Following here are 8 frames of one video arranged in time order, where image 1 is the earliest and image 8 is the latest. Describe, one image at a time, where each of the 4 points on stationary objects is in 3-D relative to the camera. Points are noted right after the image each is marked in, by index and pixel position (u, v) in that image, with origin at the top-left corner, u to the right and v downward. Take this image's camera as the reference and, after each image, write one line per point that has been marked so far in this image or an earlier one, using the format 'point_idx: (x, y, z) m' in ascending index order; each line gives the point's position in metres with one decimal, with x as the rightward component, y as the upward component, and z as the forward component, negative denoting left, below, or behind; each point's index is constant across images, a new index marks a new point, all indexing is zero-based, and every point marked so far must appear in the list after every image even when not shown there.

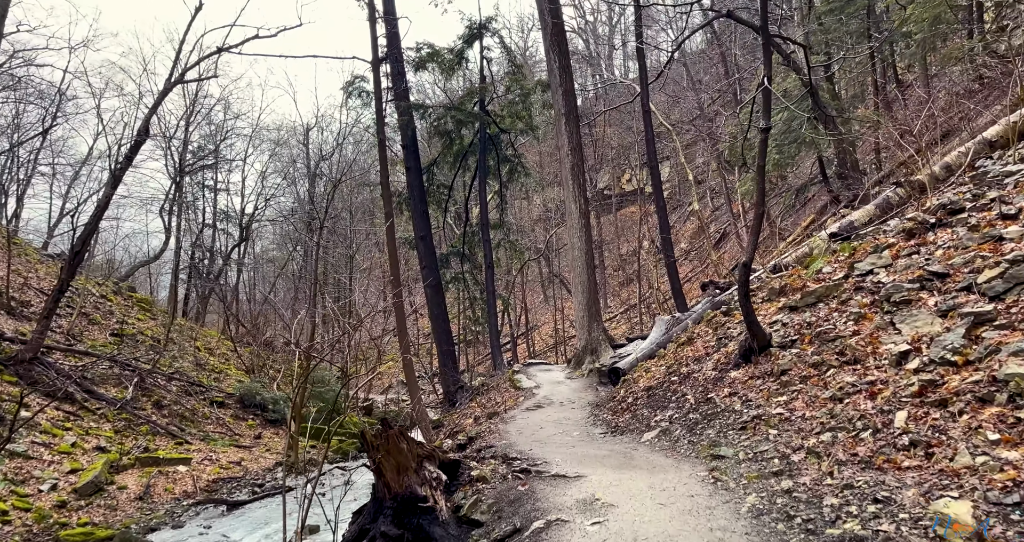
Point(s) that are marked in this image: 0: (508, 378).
0: (-0.1, -2.0, +11.4) m
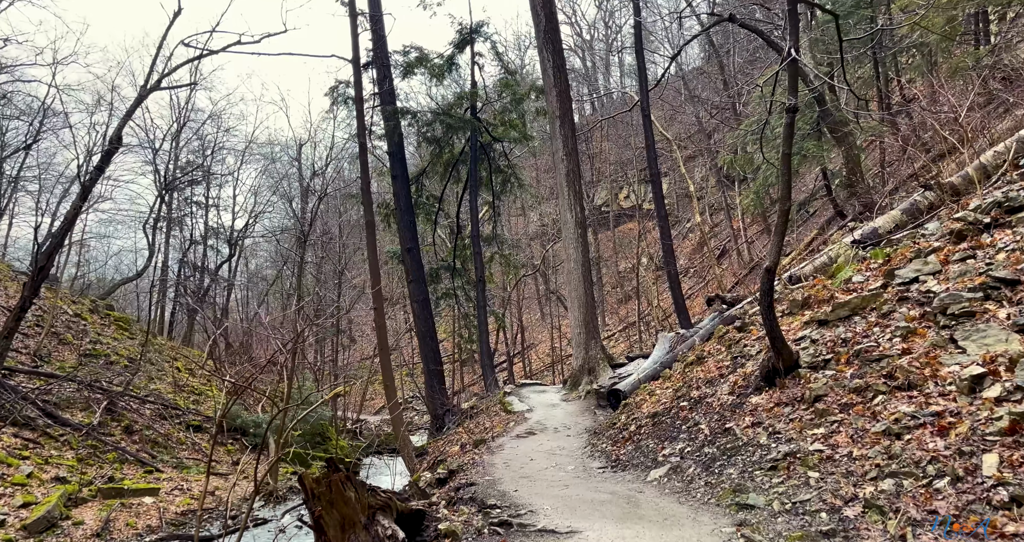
0: (-0.2, -2.2, +10.7) m
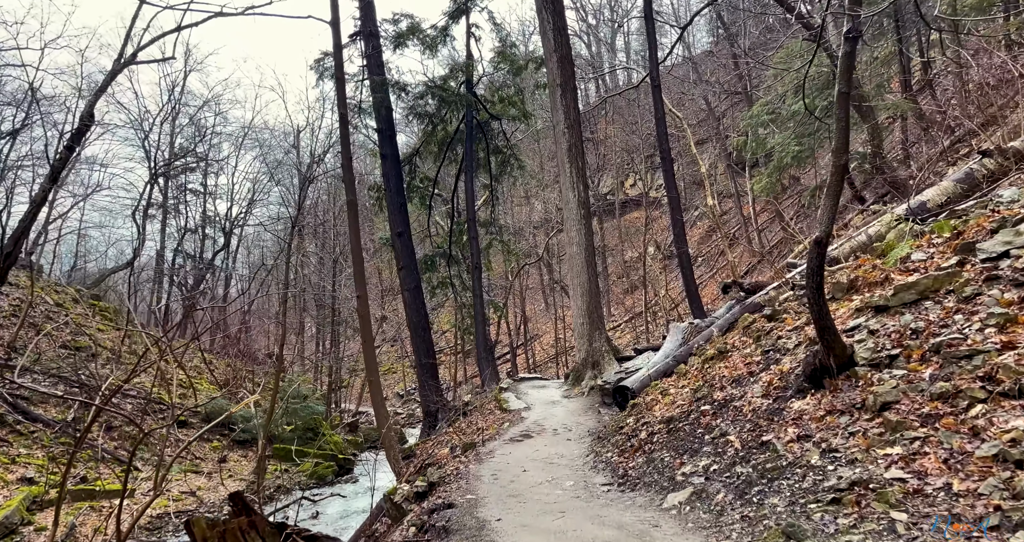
0: (-0.3, -2.0, +10.0) m
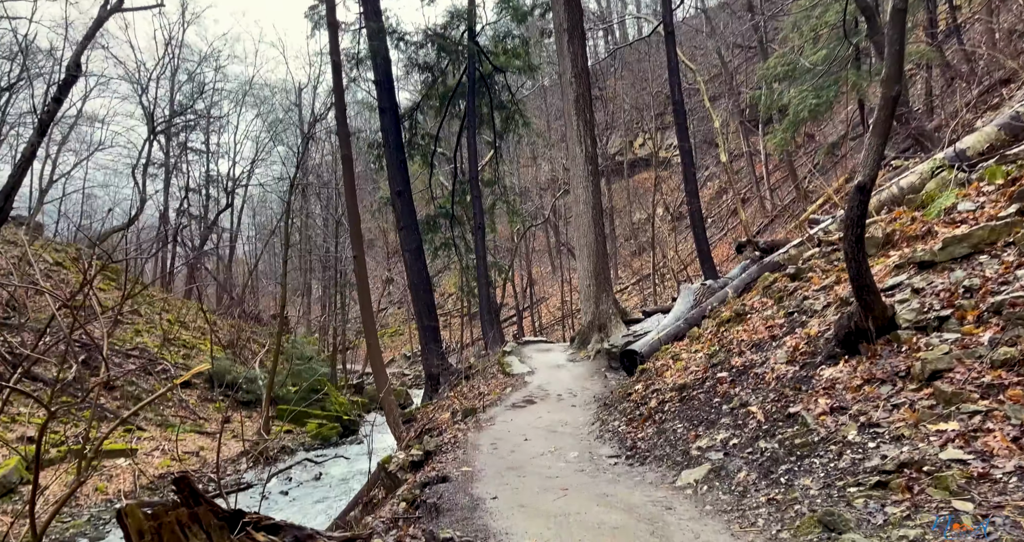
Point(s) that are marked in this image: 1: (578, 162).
0: (-0.2, -1.4, +9.8) m
1: (+1.1, +1.8, +10.4) m
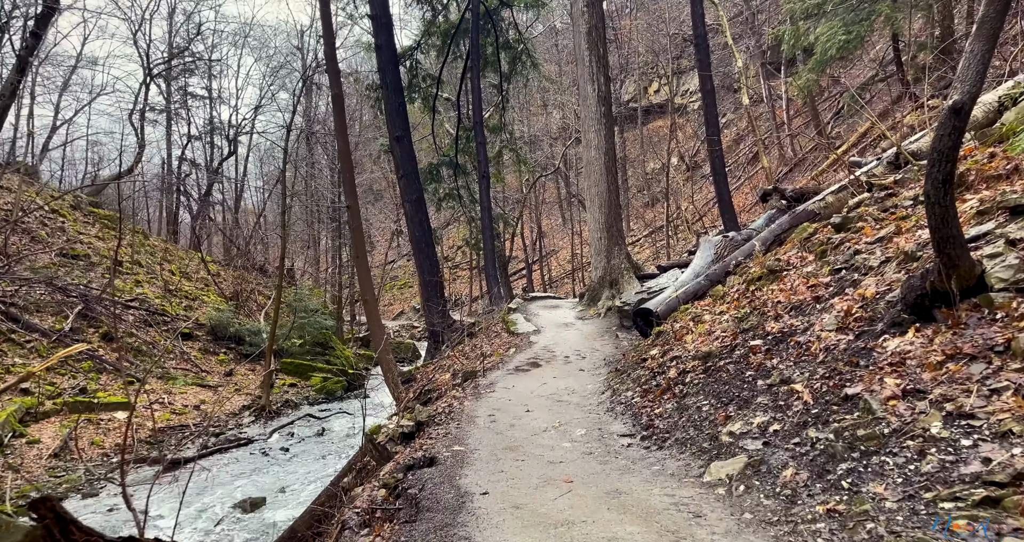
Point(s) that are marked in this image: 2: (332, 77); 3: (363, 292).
0: (-0.1, -0.7, +9.3) m
1: (+1.2, +2.5, +9.7) m
2: (-2.0, +2.1, +7.1) m
3: (-1.7, -0.2, +7.2) m
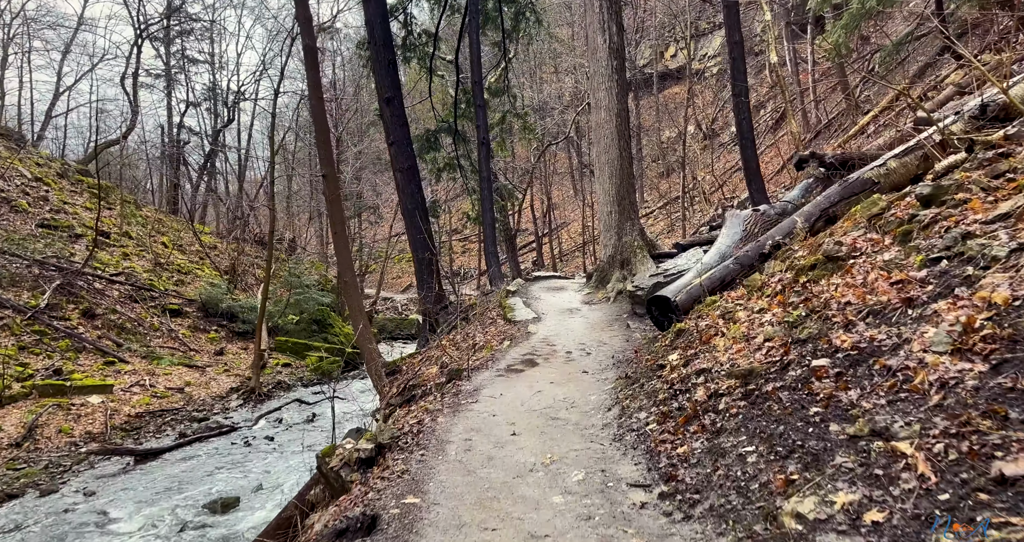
0: (-0.1, -0.4, +8.5) m
1: (+1.2, +2.8, +8.7) m
2: (-2.0, +2.3, +6.3) m
3: (-1.7, 0.0, +6.5) m
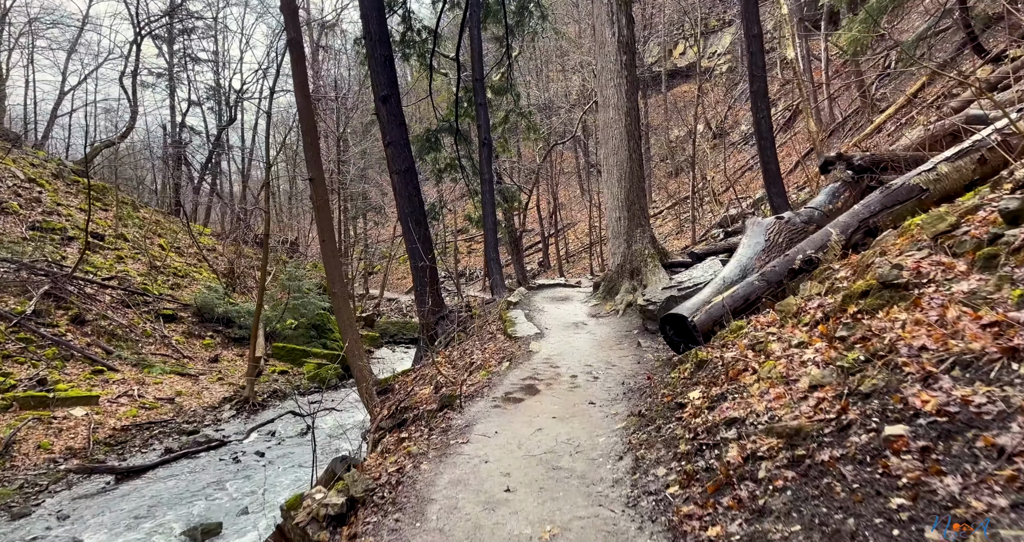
0: (-0.1, -0.5, +8.1) m
1: (+1.2, +2.7, +8.3) m
2: (-2.0, +2.2, +5.8) m
3: (-1.7, -0.1, +6.0) m
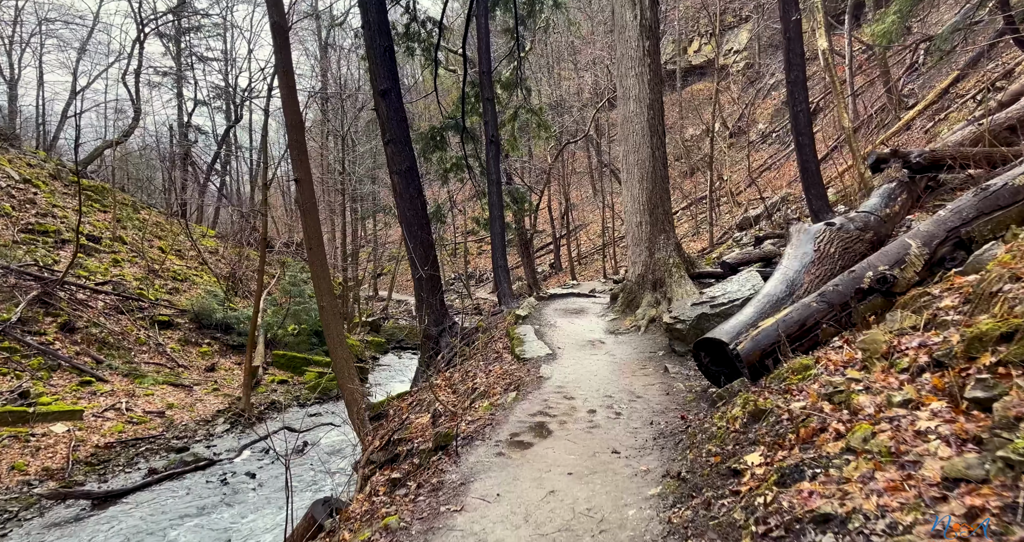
0: (0.0, -0.6, +7.5) m
1: (+1.4, +2.6, +7.6) m
2: (-1.9, +2.2, +5.2) m
3: (-1.6, -0.2, +5.4) m
